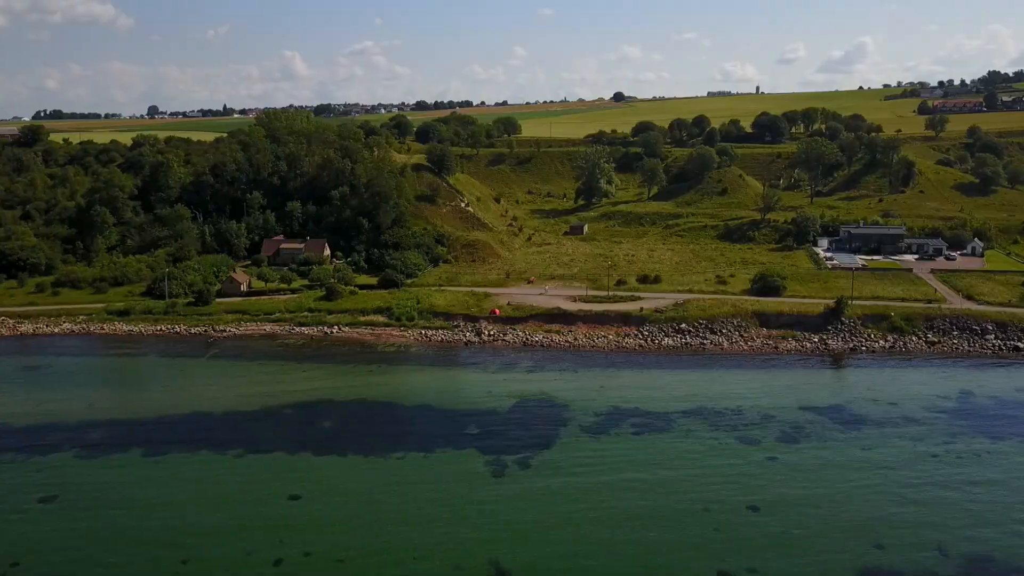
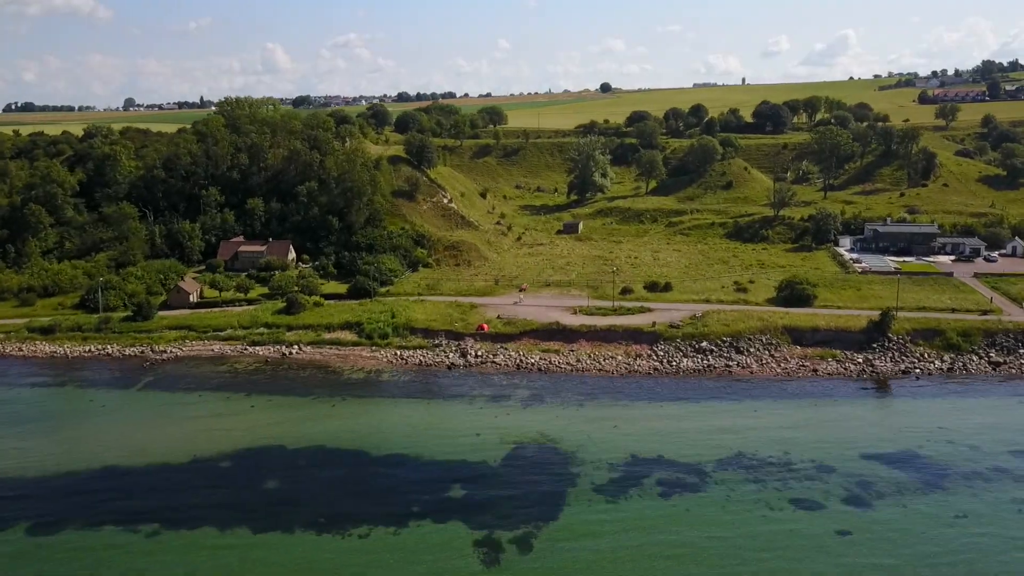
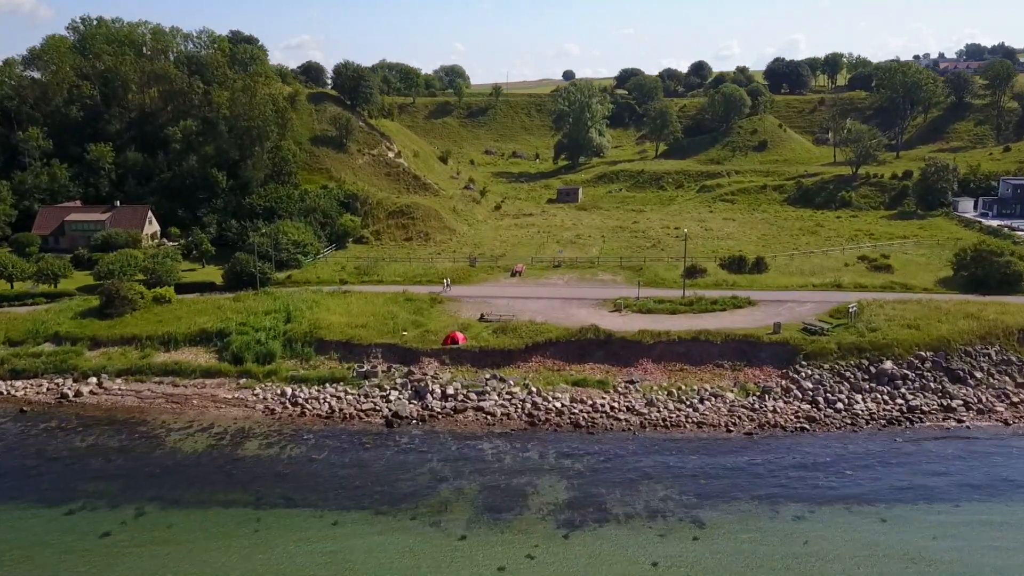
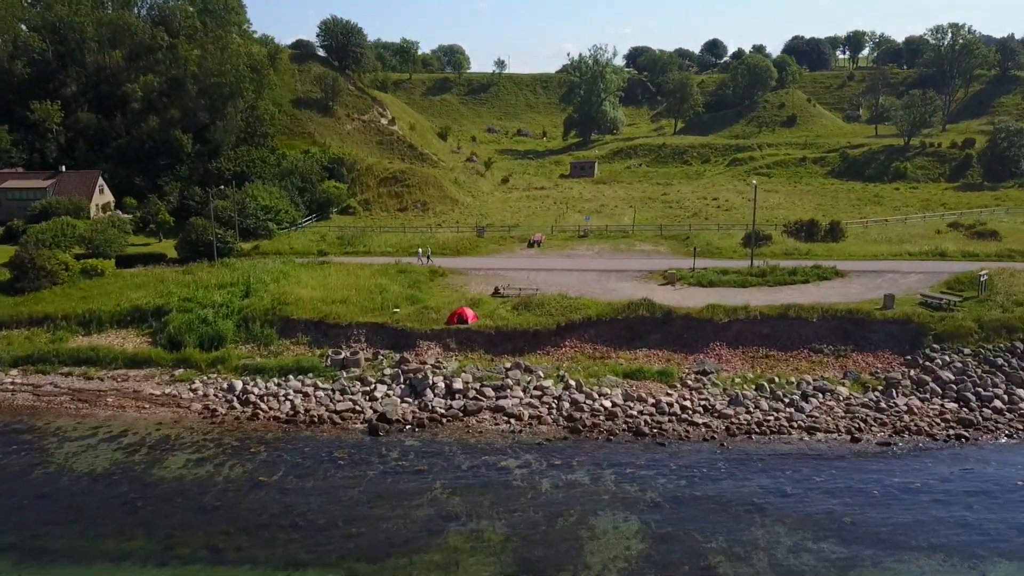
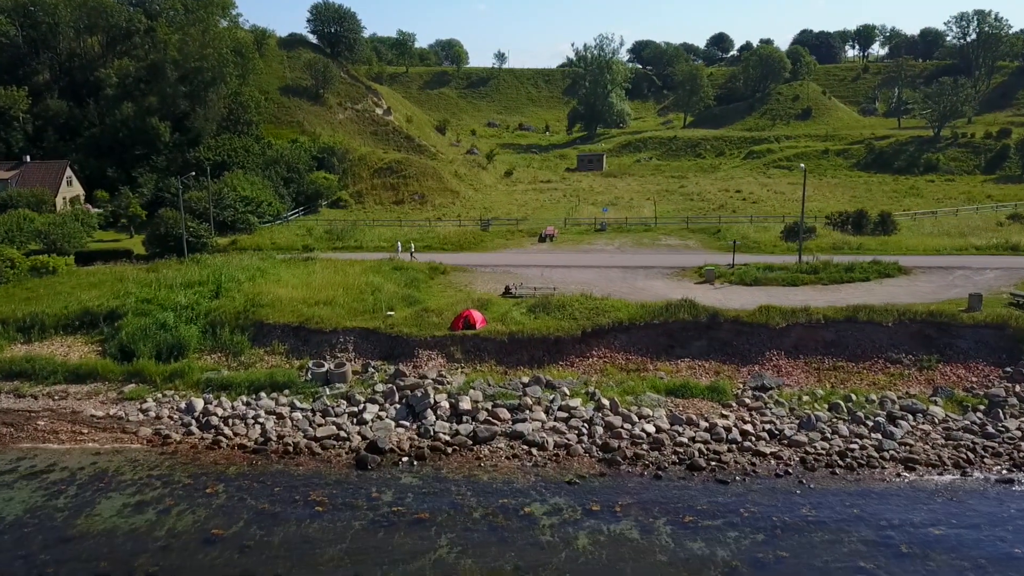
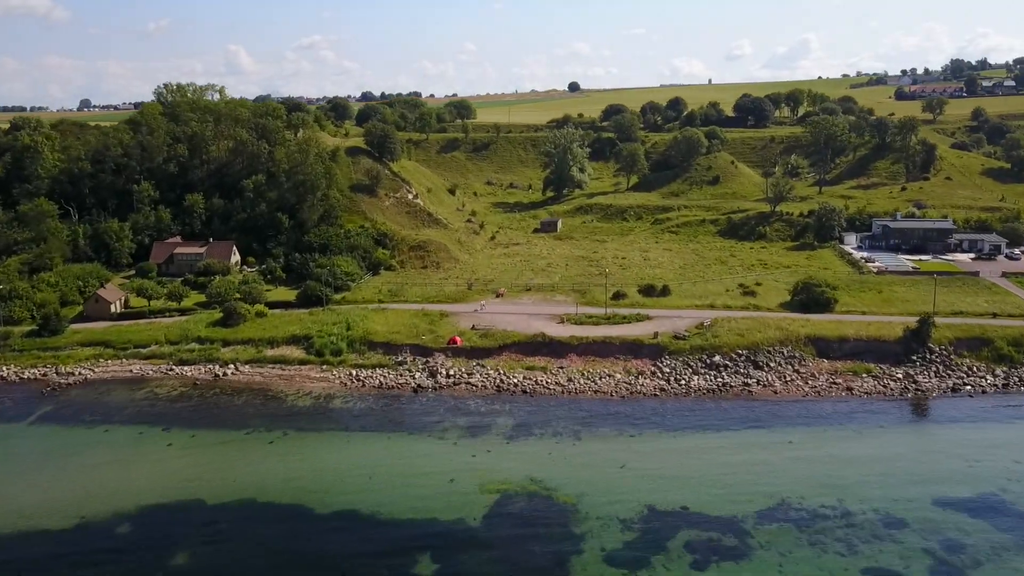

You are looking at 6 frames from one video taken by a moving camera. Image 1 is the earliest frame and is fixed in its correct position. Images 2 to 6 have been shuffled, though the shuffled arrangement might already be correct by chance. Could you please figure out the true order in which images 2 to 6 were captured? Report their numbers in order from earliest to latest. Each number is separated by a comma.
2, 6, 3, 4, 5
